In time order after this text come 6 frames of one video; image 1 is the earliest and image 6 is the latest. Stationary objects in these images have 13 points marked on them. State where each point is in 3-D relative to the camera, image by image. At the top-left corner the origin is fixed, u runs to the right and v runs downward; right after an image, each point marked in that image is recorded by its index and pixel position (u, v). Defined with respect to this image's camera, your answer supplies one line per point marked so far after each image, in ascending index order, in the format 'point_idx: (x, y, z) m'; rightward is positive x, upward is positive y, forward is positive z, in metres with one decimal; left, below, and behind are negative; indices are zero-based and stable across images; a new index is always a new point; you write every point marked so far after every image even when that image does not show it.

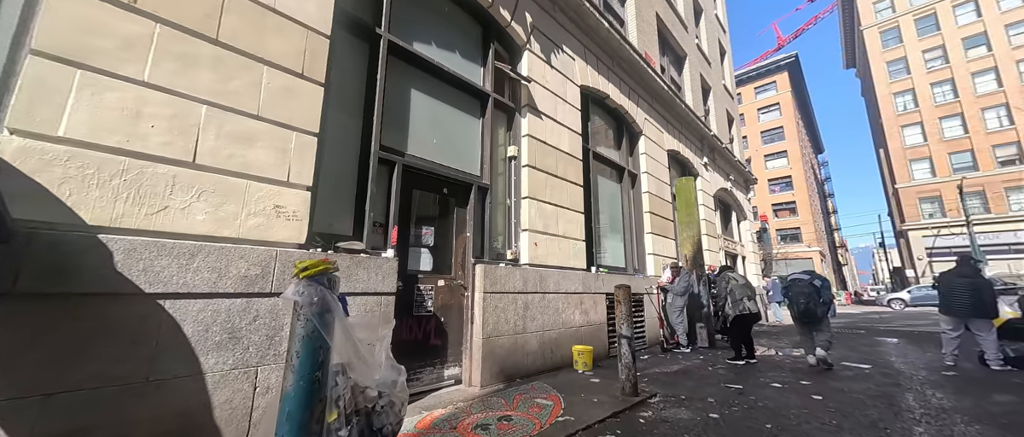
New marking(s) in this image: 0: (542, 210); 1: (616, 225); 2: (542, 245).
0: (+0.4, +0.1, +4.9) m
1: (+2.2, -0.2, +7.5) m
2: (+0.4, -0.4, +4.8) m
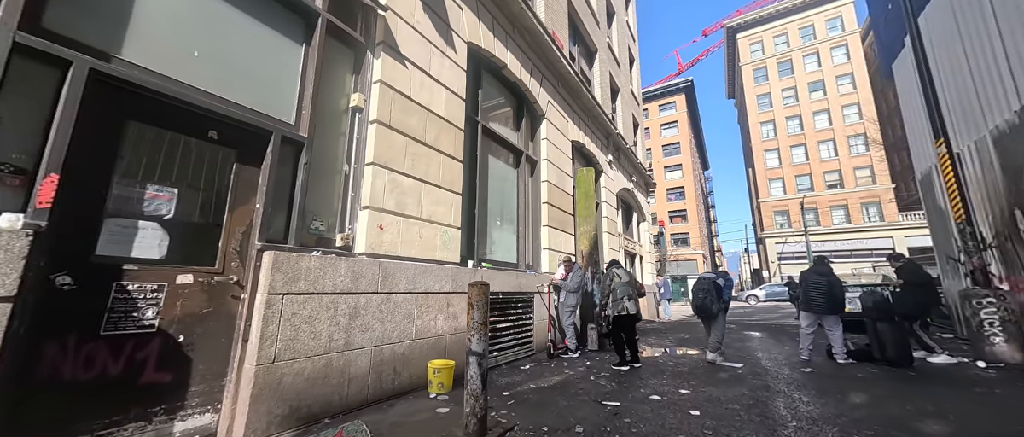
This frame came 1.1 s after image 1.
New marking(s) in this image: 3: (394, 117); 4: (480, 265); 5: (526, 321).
0: (-1.2, +0.4, +3.7) m
1: (0.0, +0.1, +6.6) m
2: (-1.2, -0.1, +3.6) m
3: (-1.3, +1.1, +3.8) m
4: (-0.4, -0.7, +5.3) m
5: (+0.3, -1.7, +6.1) m
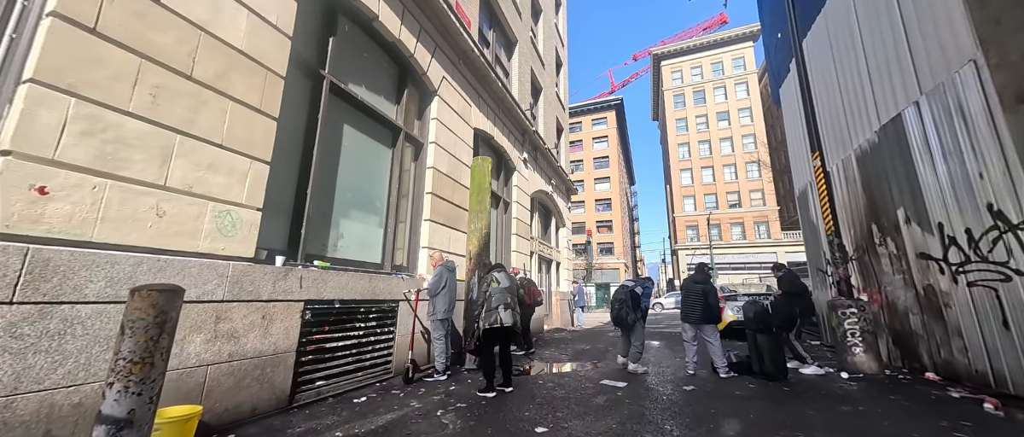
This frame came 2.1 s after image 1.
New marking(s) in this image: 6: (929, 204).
0: (-2.7, +0.6, +2.3) m
1: (-2.1, +0.2, +5.4) m
2: (-2.7, +0.1, +2.2) m
3: (-2.7, +1.3, +2.4) m
4: (-2.3, -0.5, +4.0) m
5: (-1.7, -1.6, +4.8) m
6: (+6.2, +0.2, +5.3) m
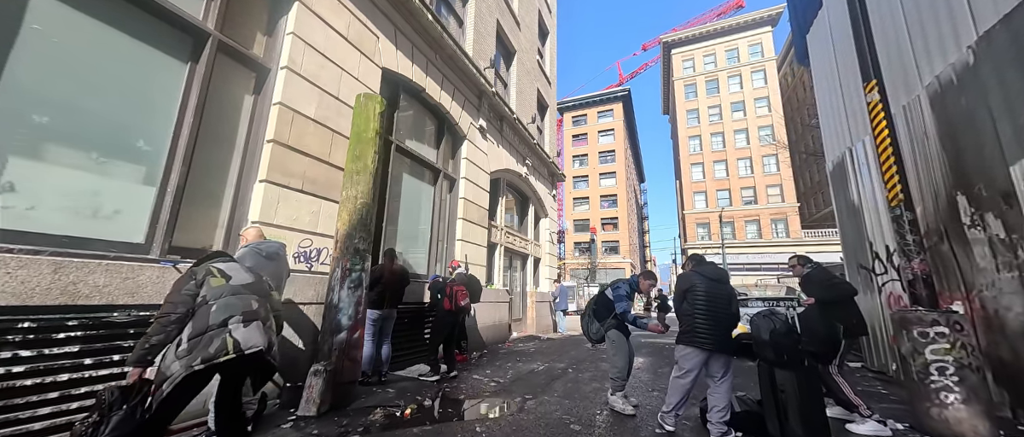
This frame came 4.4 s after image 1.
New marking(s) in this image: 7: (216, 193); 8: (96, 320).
0: (-4.1, +1.1, +0.3) m
1: (-3.4, +0.7, +3.3) m
2: (-4.1, +0.6, +0.2) m
3: (-4.2, +1.8, +0.4) m
4: (-3.7, -0.1, +1.9) m
5: (-3.1, -1.1, +2.8) m
6: (+4.9, +0.6, +3.0) m
7: (-3.2, +0.3, +3.8) m
8: (-3.2, -0.8, +2.7) m
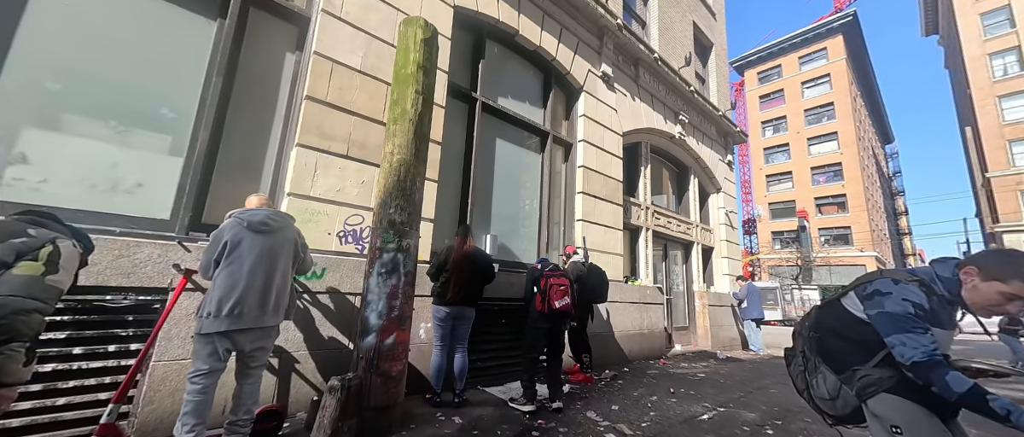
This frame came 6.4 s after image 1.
0: (-4.9, +1.2, +0.6) m
1: (-2.9, +0.9, +3.0) m
2: (-4.9, +0.7, +0.5) m
3: (-5.0, +1.9, +0.7) m
4: (-3.7, +0.1, +1.9) m
5: (-2.8, -0.9, +2.4) m
6: (+4.4, +1.3, -1.0) m
7: (-2.4, +0.5, +3.4) m
8: (-2.9, -0.5, +2.3) m
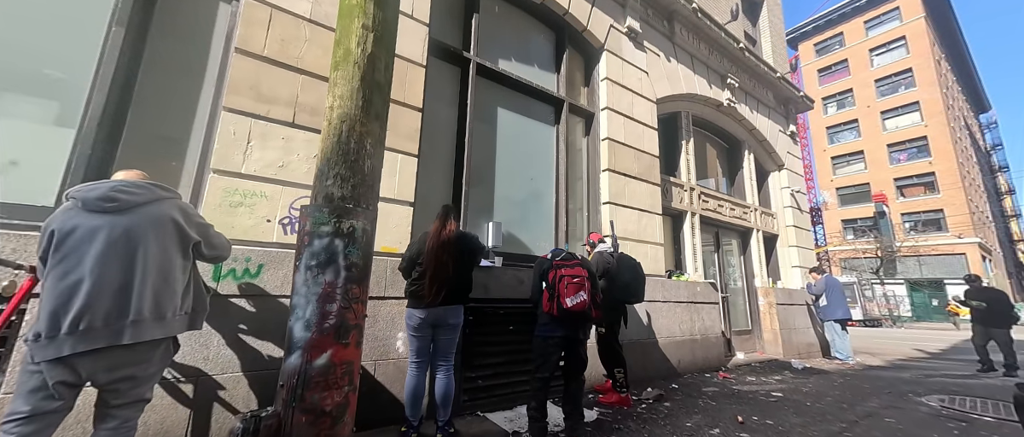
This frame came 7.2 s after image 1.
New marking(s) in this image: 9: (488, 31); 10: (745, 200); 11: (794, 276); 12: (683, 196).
0: (-5.3, +1.2, +0.3) m
1: (-3.1, +1.0, +2.4) m
2: (-5.4, +0.7, +0.1) m
3: (-5.4, +1.9, +0.4) m
4: (-3.9, +0.2, +1.4) m
5: (-2.9, -0.8, +1.7) m
6: (+3.7, +1.8, -2.3) m
7: (-2.5, +0.6, +2.7) m
8: (-3.0, -0.5, +1.7) m
9: (-0.3, +2.4, +4.6) m
10: (+5.2, +0.4, +8.0) m
11: (+6.5, -1.3, +8.2) m
12: (+3.1, +0.4, +6.4) m
